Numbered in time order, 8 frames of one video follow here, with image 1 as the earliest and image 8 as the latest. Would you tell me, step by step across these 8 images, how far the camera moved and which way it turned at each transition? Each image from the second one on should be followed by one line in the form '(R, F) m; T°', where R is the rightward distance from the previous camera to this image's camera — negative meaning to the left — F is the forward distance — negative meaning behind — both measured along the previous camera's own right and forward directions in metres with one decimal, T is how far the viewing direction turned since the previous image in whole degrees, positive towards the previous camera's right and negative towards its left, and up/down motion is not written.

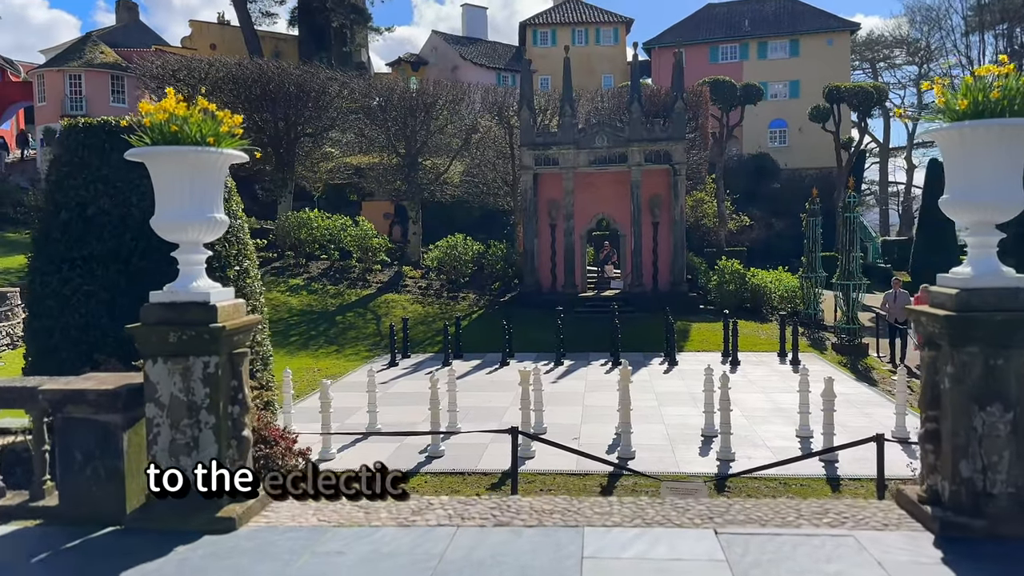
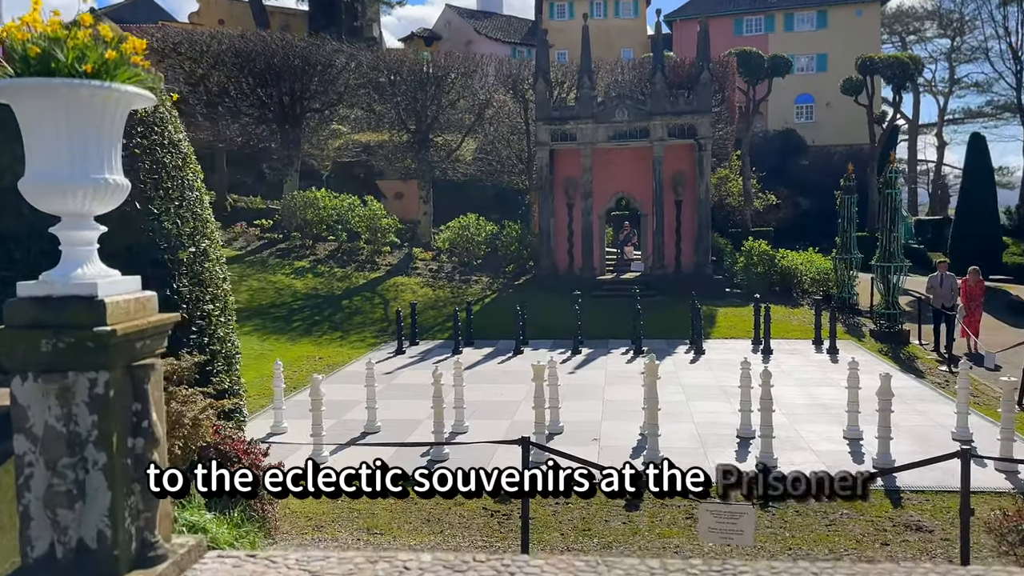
(+0.1, +1.2) m; -1°
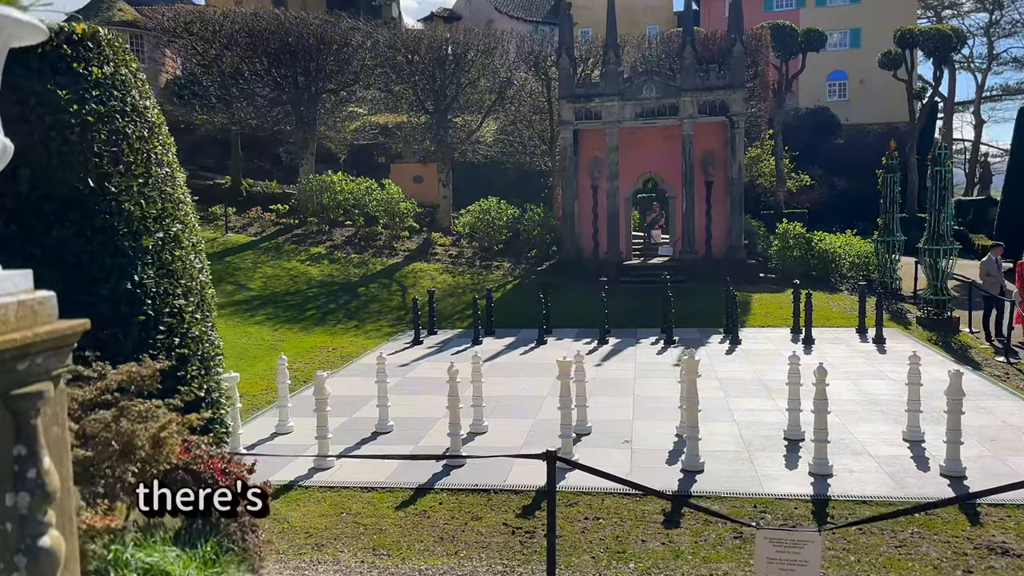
(0.0, +0.9) m; -2°
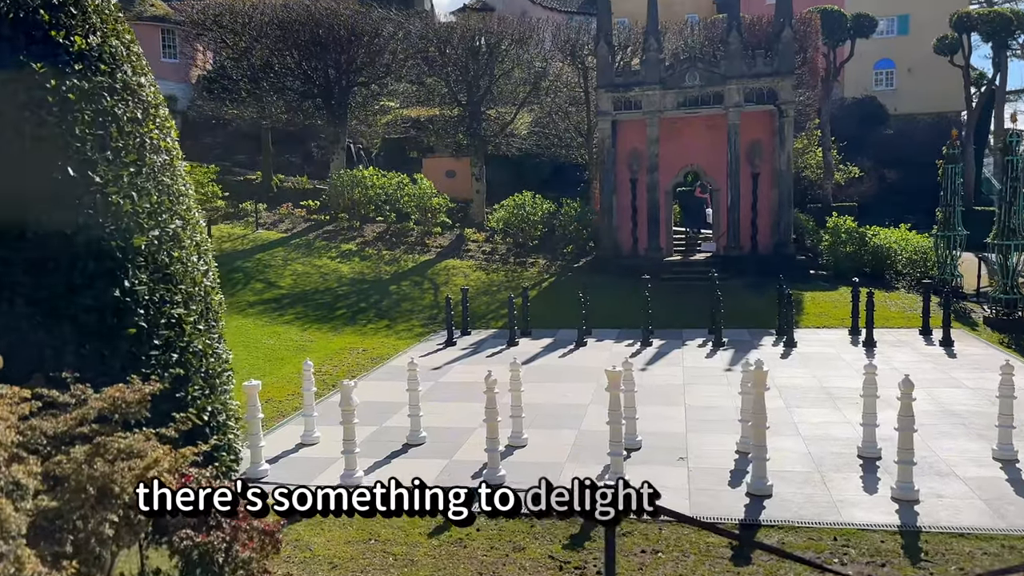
(-0.1, +0.8) m; -2°
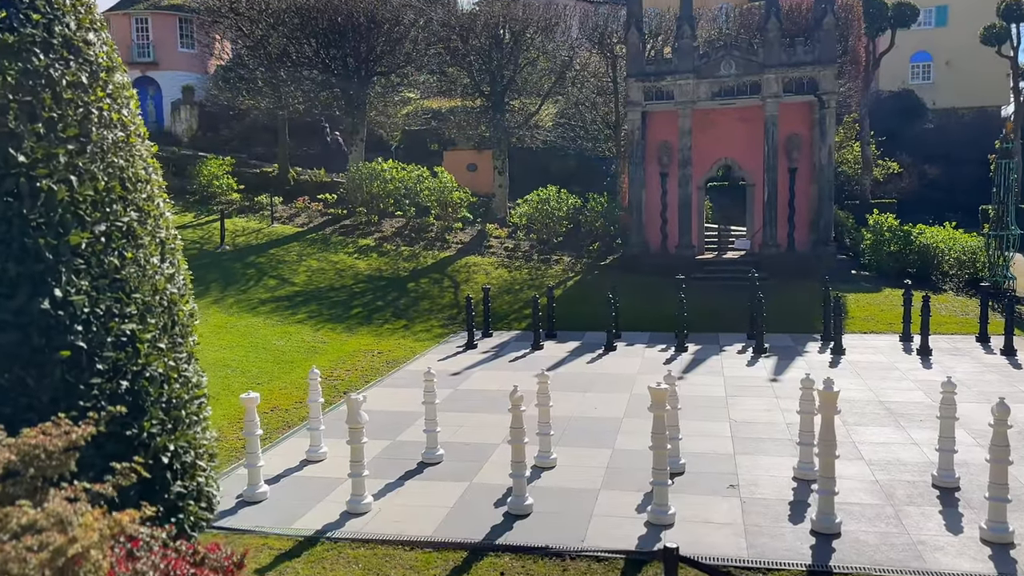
(-0.1, +1.0) m; -1°
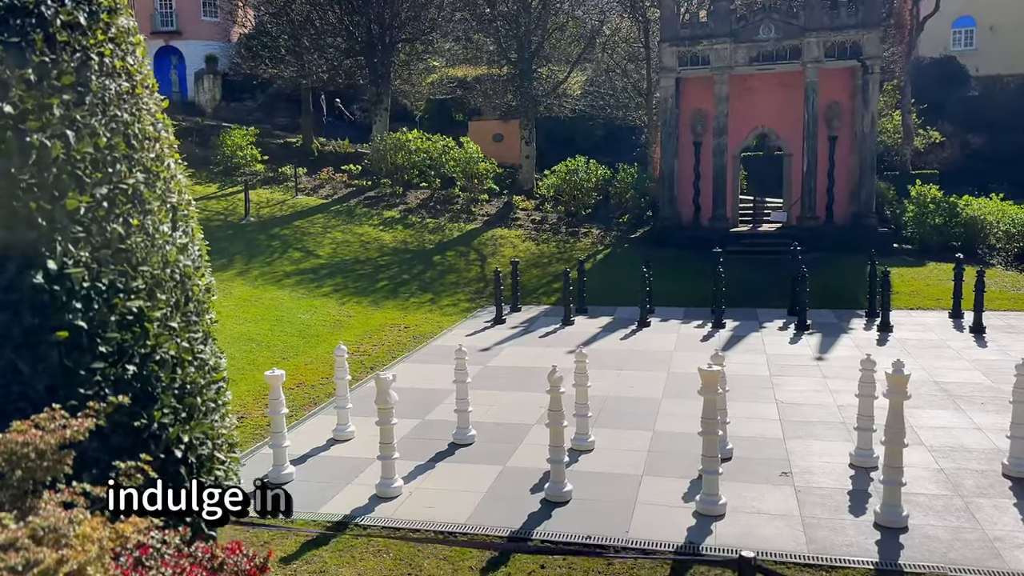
(-0.1, +0.5) m; -2°
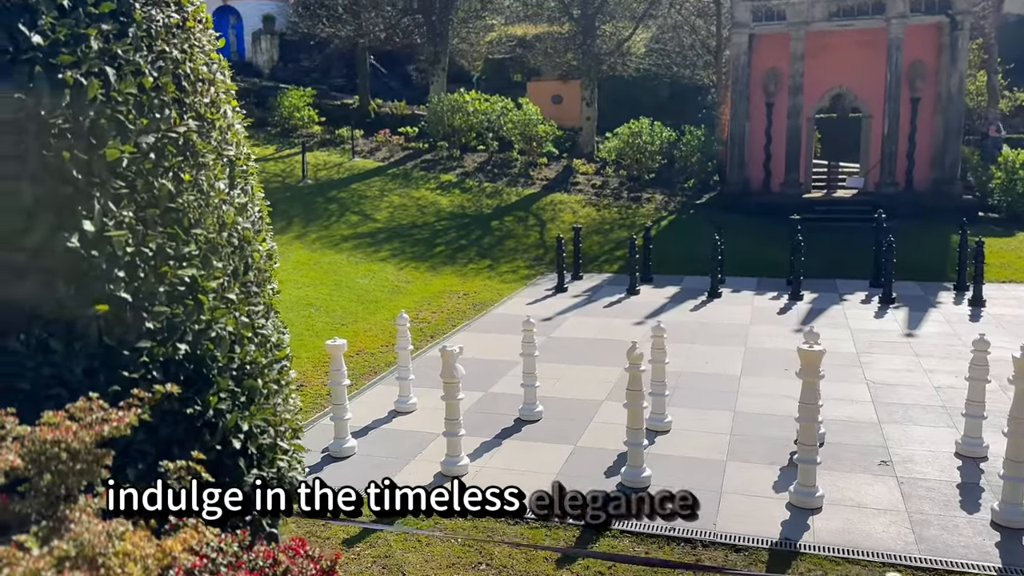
(-0.2, +0.5) m; -4°
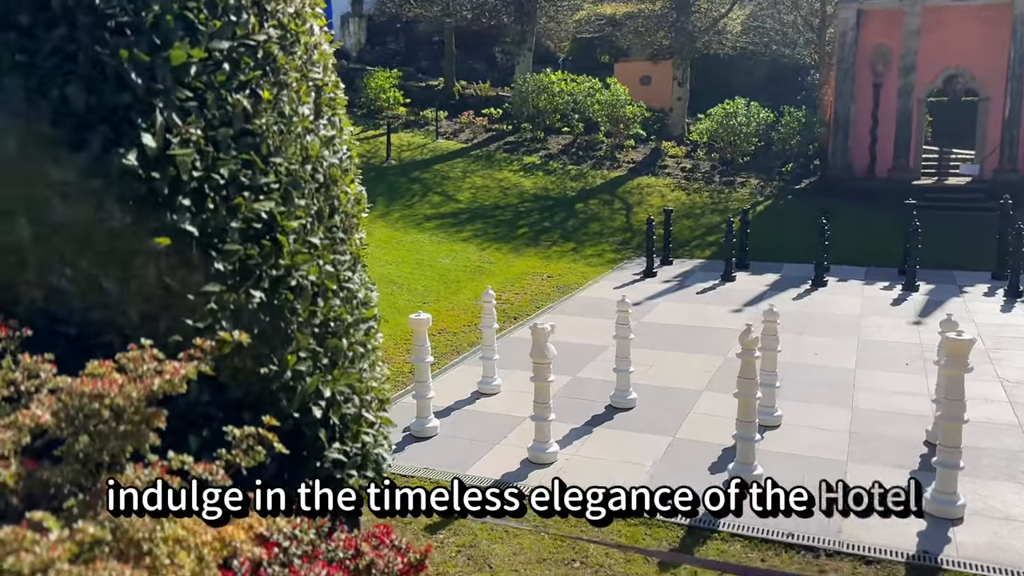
(-0.2, +0.5) m; -5°
